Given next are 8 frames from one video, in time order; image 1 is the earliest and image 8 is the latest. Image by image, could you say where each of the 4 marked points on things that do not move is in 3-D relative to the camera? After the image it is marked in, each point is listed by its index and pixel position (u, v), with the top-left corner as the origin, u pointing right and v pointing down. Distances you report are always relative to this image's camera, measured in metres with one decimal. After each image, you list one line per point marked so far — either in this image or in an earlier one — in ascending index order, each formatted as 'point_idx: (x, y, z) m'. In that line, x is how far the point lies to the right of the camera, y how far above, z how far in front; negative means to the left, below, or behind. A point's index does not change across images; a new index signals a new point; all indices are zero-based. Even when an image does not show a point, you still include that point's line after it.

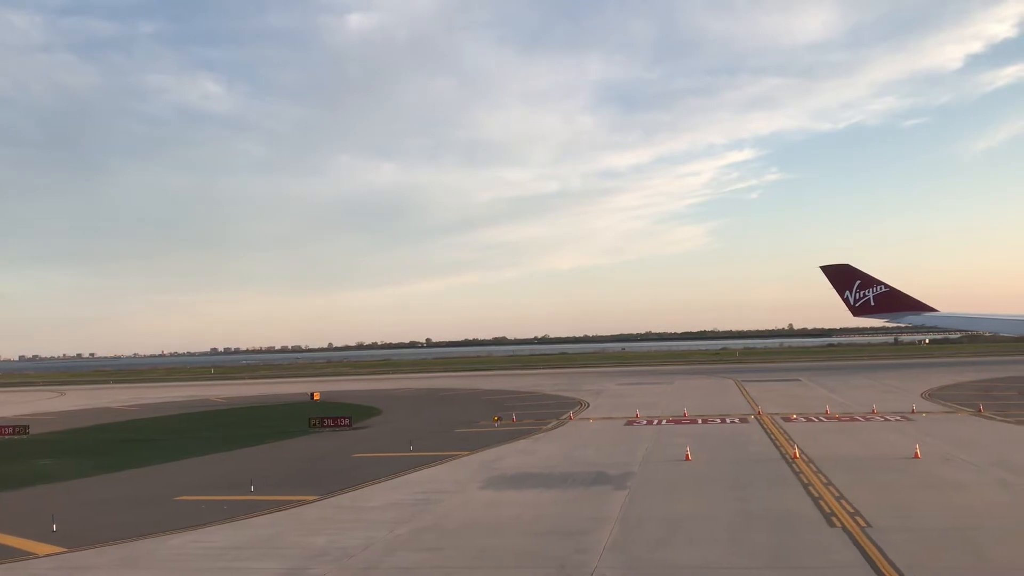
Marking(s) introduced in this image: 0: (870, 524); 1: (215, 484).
0: (+6.5, -4.3, +12.5) m
1: (-8.7, -5.7, +19.8) m
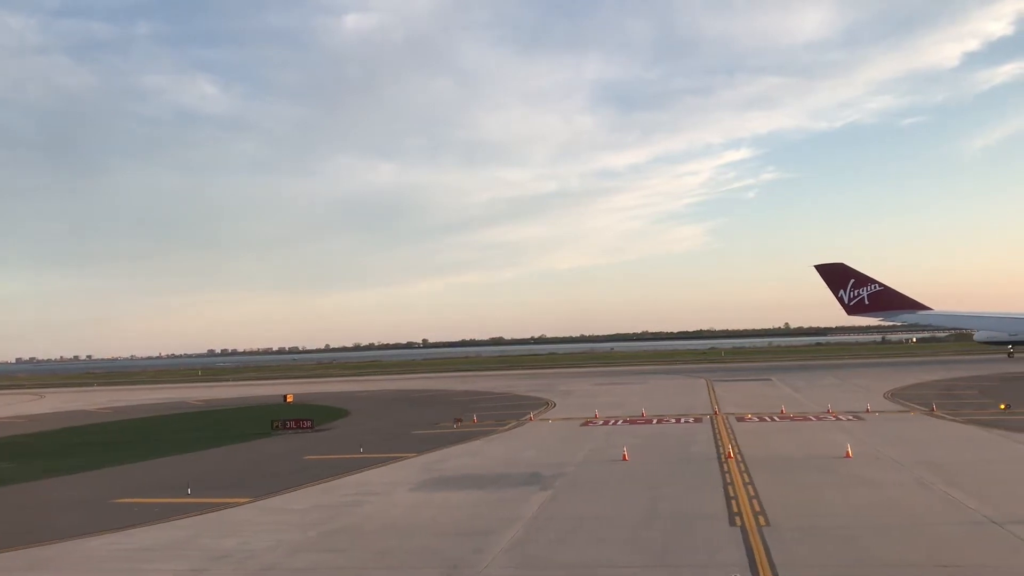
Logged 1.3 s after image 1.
0: (+4.7, -4.4, +12.7) m
1: (-10.4, -5.8, +19.9) m
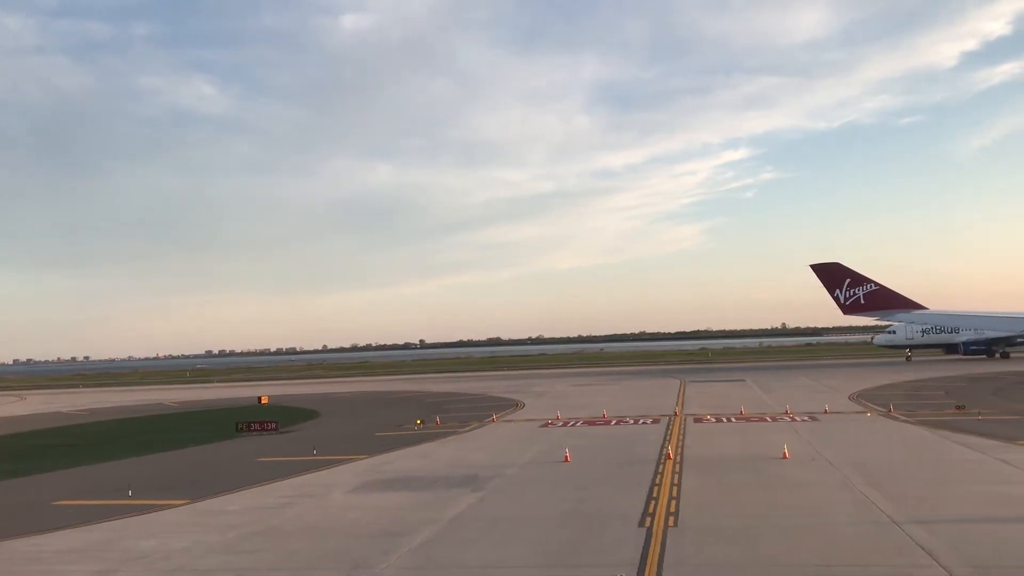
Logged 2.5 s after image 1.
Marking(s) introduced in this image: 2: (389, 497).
0: (+3.1, -4.5, +12.9) m
1: (-12.1, -5.9, +20.1) m
2: (-3.0, -5.1, +16.7) m
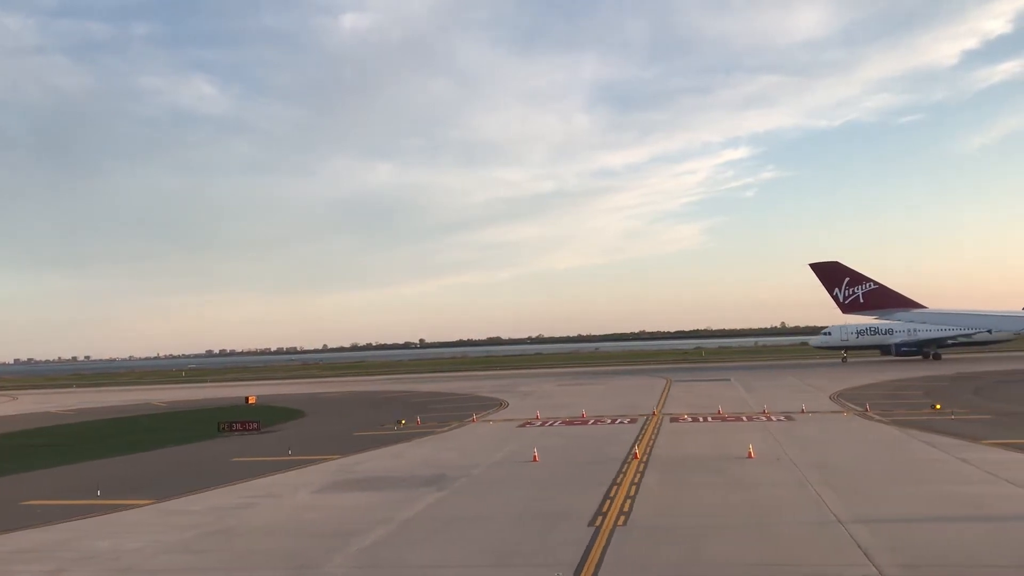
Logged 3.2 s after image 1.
0: (+2.1, -4.5, +13.0) m
1: (-13.0, -5.9, +20.2) m
2: (-3.9, -5.1, +16.8) m
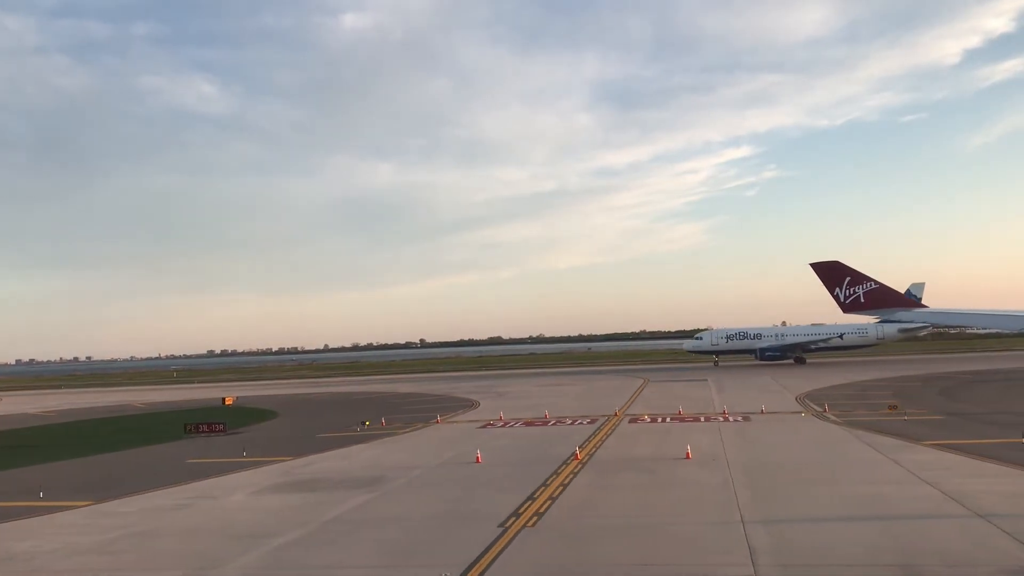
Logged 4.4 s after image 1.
0: (+0.4, -4.6, +13.2) m
1: (-14.7, -6.0, +20.4) m
2: (-5.6, -5.2, +17.0) m
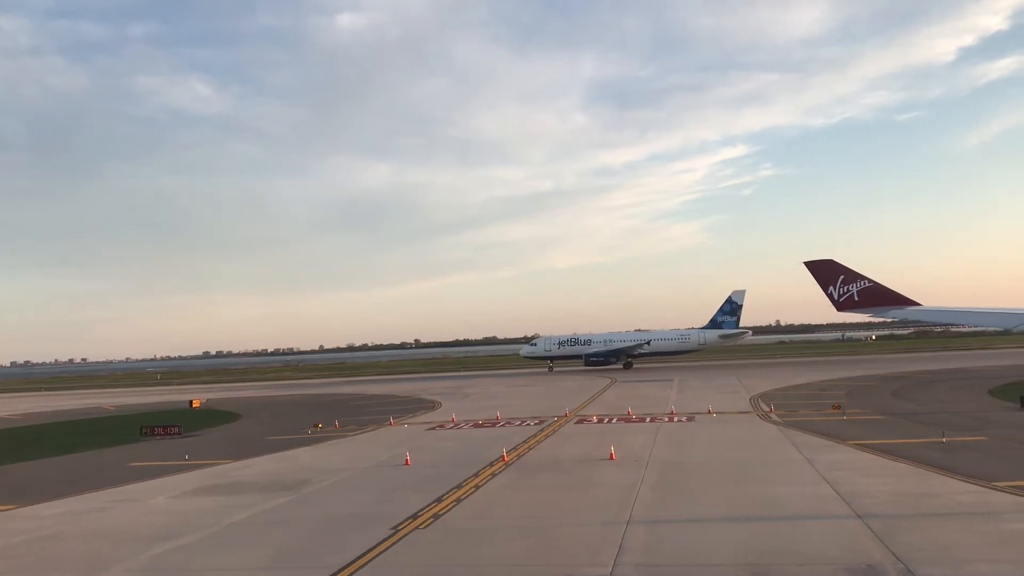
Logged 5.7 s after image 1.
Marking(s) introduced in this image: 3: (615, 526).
0: (-1.6, -4.7, +13.5) m
1: (-16.8, -6.2, +20.5) m
2: (-7.7, -5.4, +17.2) m
3: (+2.0, -4.5, +12.9) m
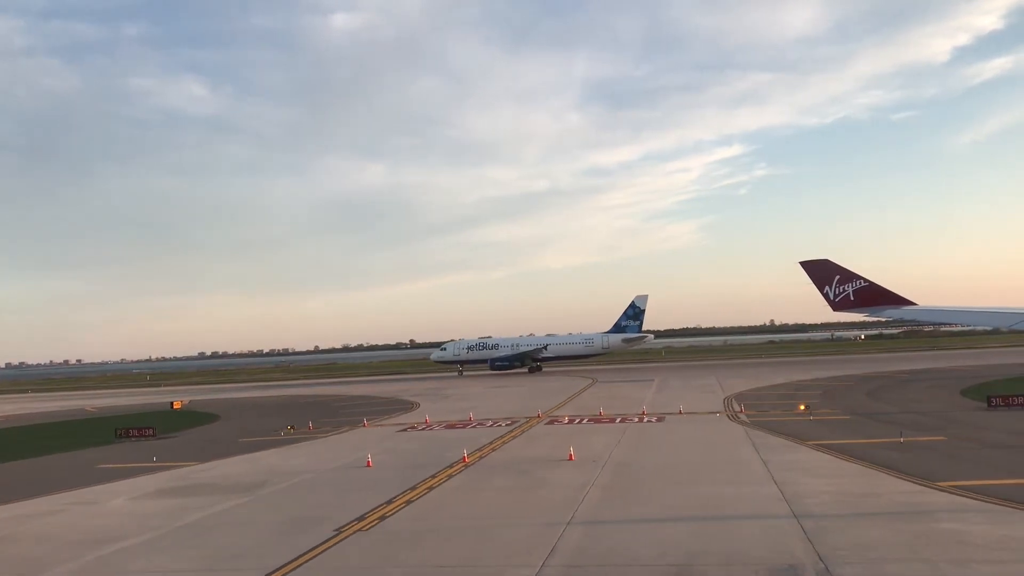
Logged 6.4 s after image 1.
0: (-2.8, -4.7, +13.6) m
1: (-18.0, -6.3, +20.5) m
2: (-8.9, -5.5, +17.2) m
3: (+0.8, -4.5, +13.0) m
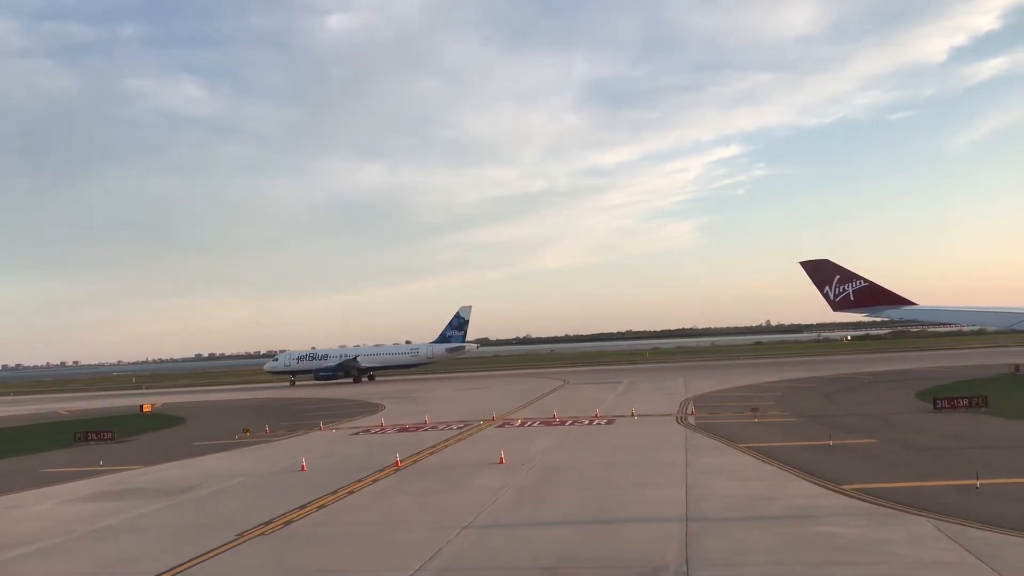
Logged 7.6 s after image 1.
0: (-4.8, -4.9, +13.7) m
1: (-20.0, -6.5, +20.7) m
2: (-10.9, -5.6, +17.4) m
3: (-1.2, -4.7, +13.2) m
